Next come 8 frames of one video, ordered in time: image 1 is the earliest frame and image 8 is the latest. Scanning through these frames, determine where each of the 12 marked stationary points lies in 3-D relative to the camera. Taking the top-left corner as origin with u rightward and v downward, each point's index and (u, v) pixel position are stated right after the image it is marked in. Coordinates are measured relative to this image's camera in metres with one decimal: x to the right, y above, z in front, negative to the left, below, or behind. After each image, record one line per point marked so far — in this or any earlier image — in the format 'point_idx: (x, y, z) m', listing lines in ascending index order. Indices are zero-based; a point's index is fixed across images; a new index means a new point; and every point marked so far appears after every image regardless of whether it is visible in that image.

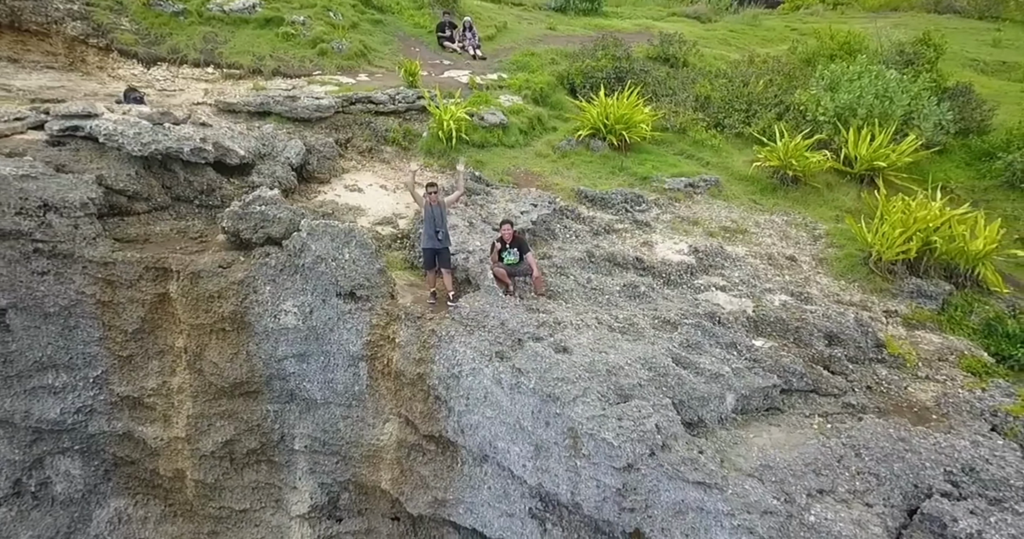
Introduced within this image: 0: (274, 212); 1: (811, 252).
0: (-1.5, +0.3, +3.3) m
1: (+2.1, +0.1, +3.7) m
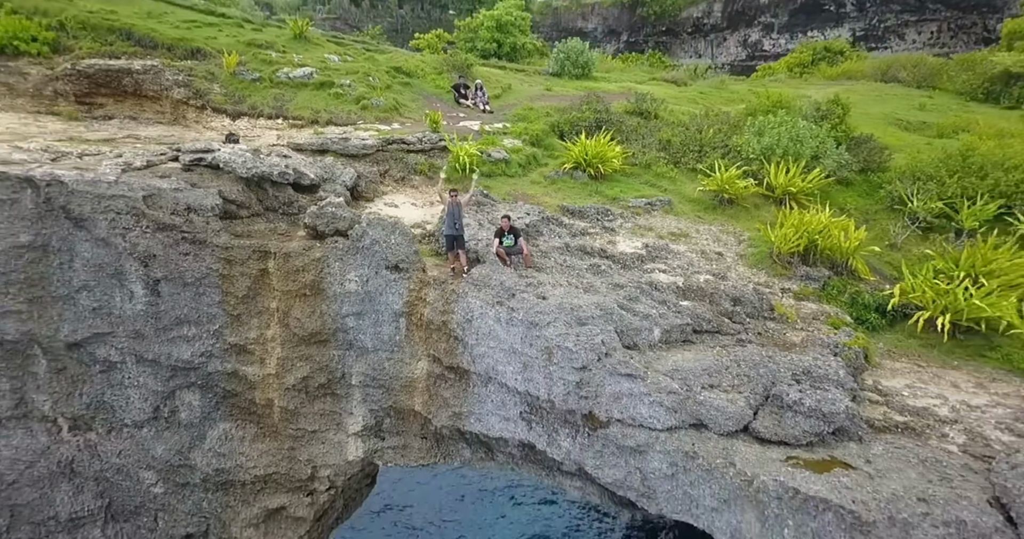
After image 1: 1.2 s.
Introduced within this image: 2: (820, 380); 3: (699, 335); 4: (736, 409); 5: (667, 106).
0: (-1.5, +0.5, +4.8) m
1: (+2.1, +0.2, +5.2) m
2: (+2.1, -0.8, +3.6) m
3: (+1.5, -0.5, +4.1) m
4: (+1.5, -0.9, +3.5) m
5: (+2.4, +2.5, +8.6) m
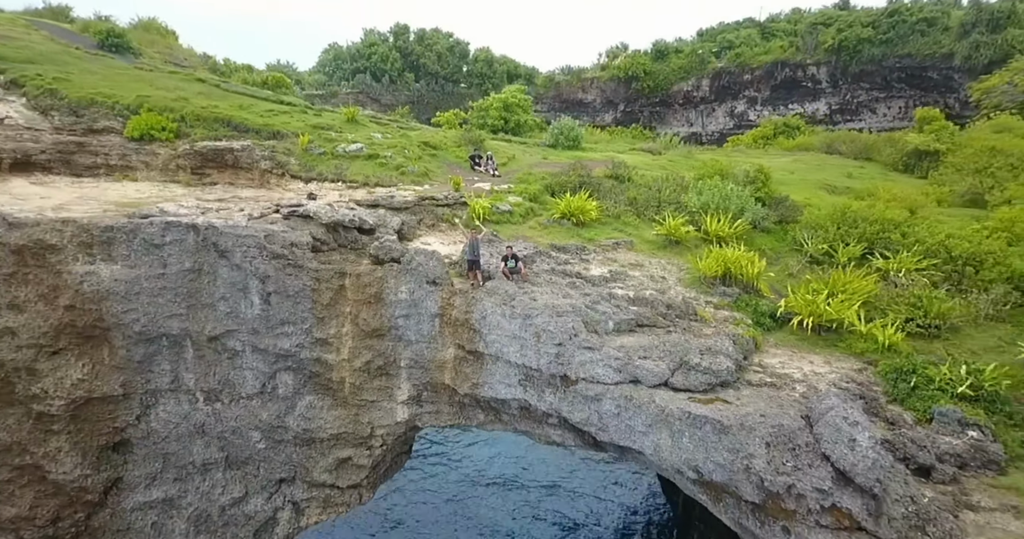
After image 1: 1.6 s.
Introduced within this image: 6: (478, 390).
0: (-1.5, +0.3, +7.0) m
1: (+2.2, 0.0, +7.3) m
2: (+2.1, -0.8, +5.7) m
3: (+1.5, -0.6, +6.1) m
4: (+1.5, -1.0, +5.6) m
5: (+2.5, +1.9, +11.0) m
6: (-0.4, -1.4, +6.6) m
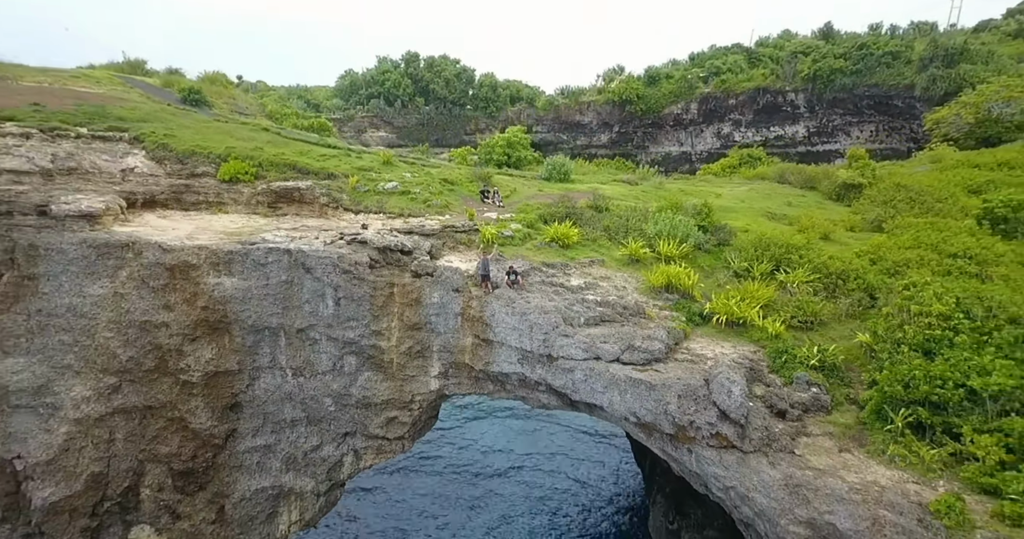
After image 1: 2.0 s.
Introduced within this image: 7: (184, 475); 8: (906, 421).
0: (-1.4, +0.1, +9.7) m
1: (+2.2, -0.2, +10.0) m
2: (+2.2, -1.0, +8.4) m
3: (+1.5, -0.8, +8.9) m
4: (+1.6, -1.1, +8.3) m
5: (+2.6, +1.6, +13.8) m
6: (-0.3, -1.6, +9.3) m
7: (-5.4, -3.3, +9.2) m
8: (+4.6, -1.8, +6.4) m
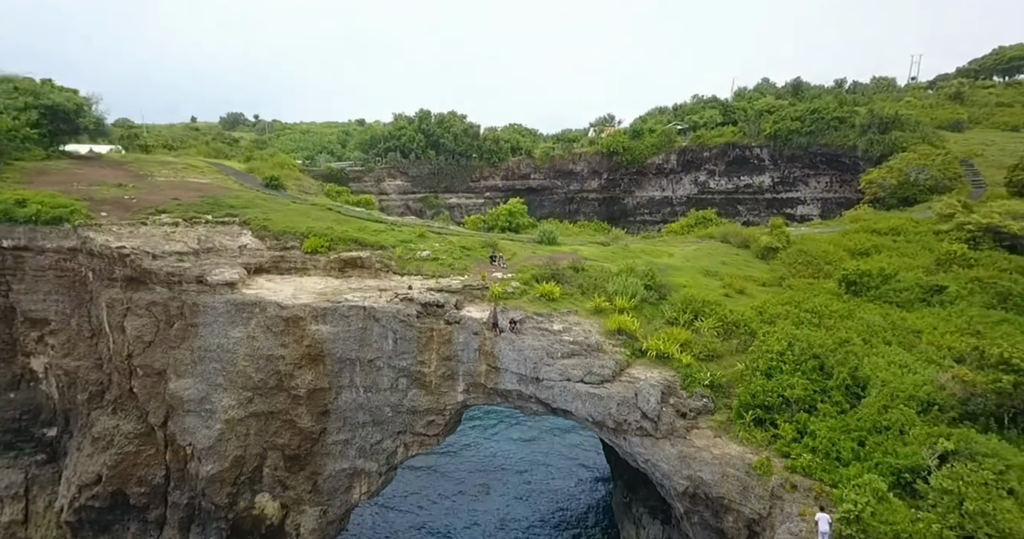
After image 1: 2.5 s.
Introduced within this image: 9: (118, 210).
0: (-1.4, -1.1, +14.4) m
1: (+2.2, -1.5, +14.6) m
2: (+2.2, -2.2, +13.0) m
3: (+1.5, -2.0, +13.4) m
4: (+1.6, -2.3, +12.8) m
5: (+2.6, +0.2, +18.4) m
6: (-0.3, -2.8, +13.8) m
7: (-5.3, -4.5, +13.7) m
8: (+4.7, -2.9, +11.0) m
9: (-10.5, +1.6, +15.0) m
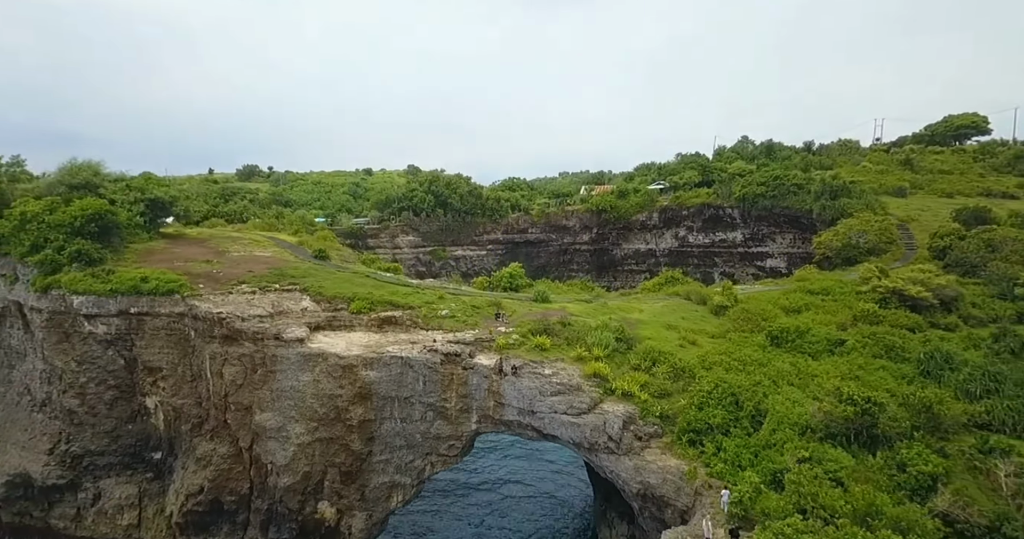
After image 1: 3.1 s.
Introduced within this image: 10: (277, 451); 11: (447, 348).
0: (-1.4, -3.1, +18.8) m
1: (+2.2, -3.5, +19.1) m
2: (+2.2, -4.1, +17.4) m
3: (+1.5, -3.9, +17.9) m
4: (+1.6, -4.2, +17.3) m
5: (+2.6, -2.0, +23.0) m
6: (-0.3, -4.7, +18.2) m
7: (-5.3, -6.4, +18.0) m
8: (+4.7, -4.6, +15.4) m
9: (-10.5, -0.4, +19.6) m
10: (-7.2, -5.6, +17.5) m
11: (-2.1, -2.7, +19.1) m
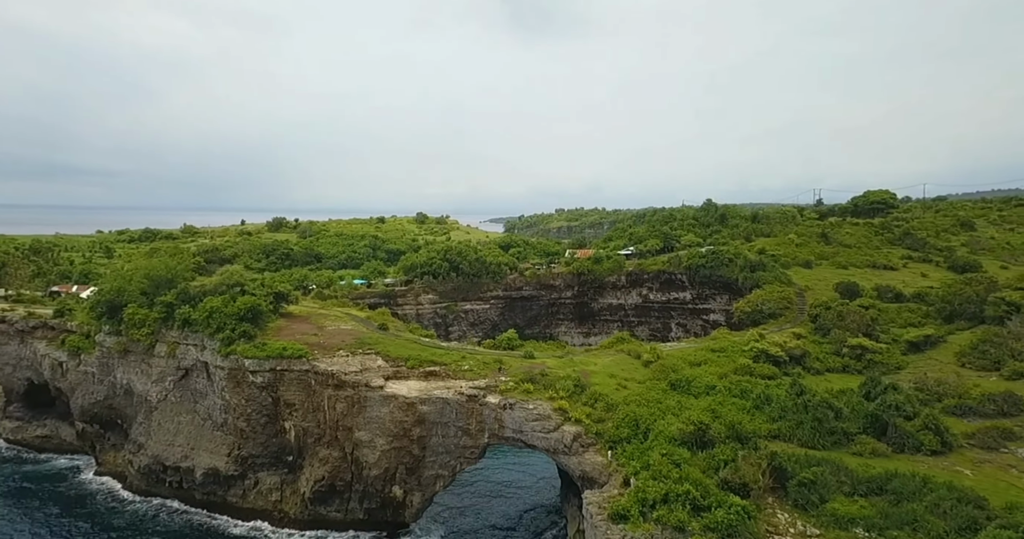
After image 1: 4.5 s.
0: (-1.5, -7.1, +30.7) m
1: (+2.1, -7.4, +31.0) m
2: (+2.1, -8.0, +29.2) m
3: (+1.4, -7.8, +29.7) m
4: (+1.5, -8.1, +29.1) m
5: (+2.5, -6.2, +34.9) m
6: (-0.4, -8.7, +30.0) m
7: (-5.5, -10.4, +29.7) m
8: (+4.6, -8.4, +27.2) m
9: (-10.6, -4.4, +31.6) m
10: (-7.4, -9.5, +29.2) m
11: (-2.3, -6.7, +30.9) m
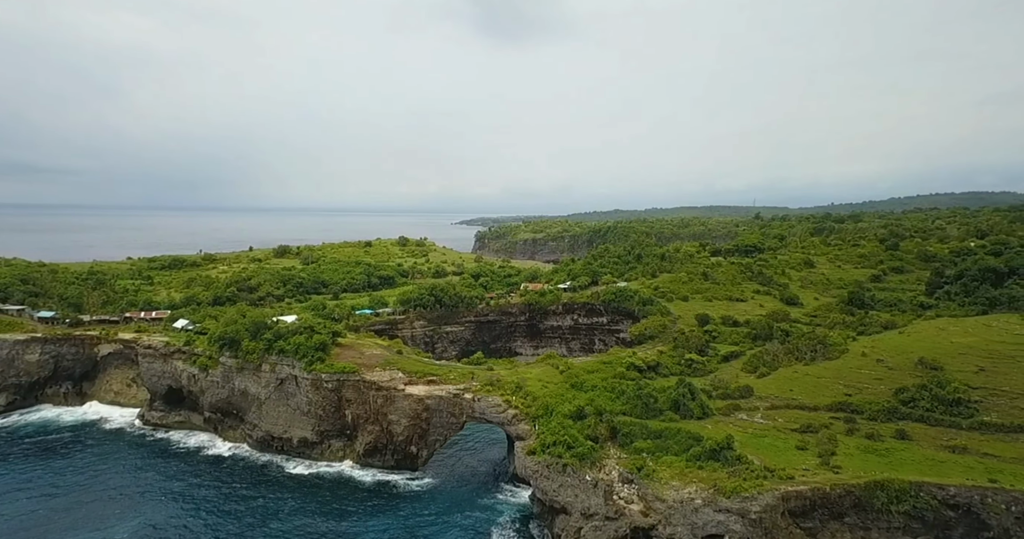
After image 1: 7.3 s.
0: (-4.6, -11.6, +52.4) m
1: (-1.0, -12.0, +52.9) m
2: (-0.9, -12.5, +51.2) m
3: (-1.6, -12.4, +51.6) m
4: (-1.5, -12.6, +51.0) m
5: (-0.8, -10.7, +56.9) m
6: (-3.4, -13.2, +51.8) m
7: (-8.4, -15.0, +51.2) m
8: (+1.7, -13.0, +49.2) m
9: (-13.7, -9.1, +52.9) m
10: (-10.3, -14.1, +50.7) m
11: (-5.3, -11.3, +52.7) m
